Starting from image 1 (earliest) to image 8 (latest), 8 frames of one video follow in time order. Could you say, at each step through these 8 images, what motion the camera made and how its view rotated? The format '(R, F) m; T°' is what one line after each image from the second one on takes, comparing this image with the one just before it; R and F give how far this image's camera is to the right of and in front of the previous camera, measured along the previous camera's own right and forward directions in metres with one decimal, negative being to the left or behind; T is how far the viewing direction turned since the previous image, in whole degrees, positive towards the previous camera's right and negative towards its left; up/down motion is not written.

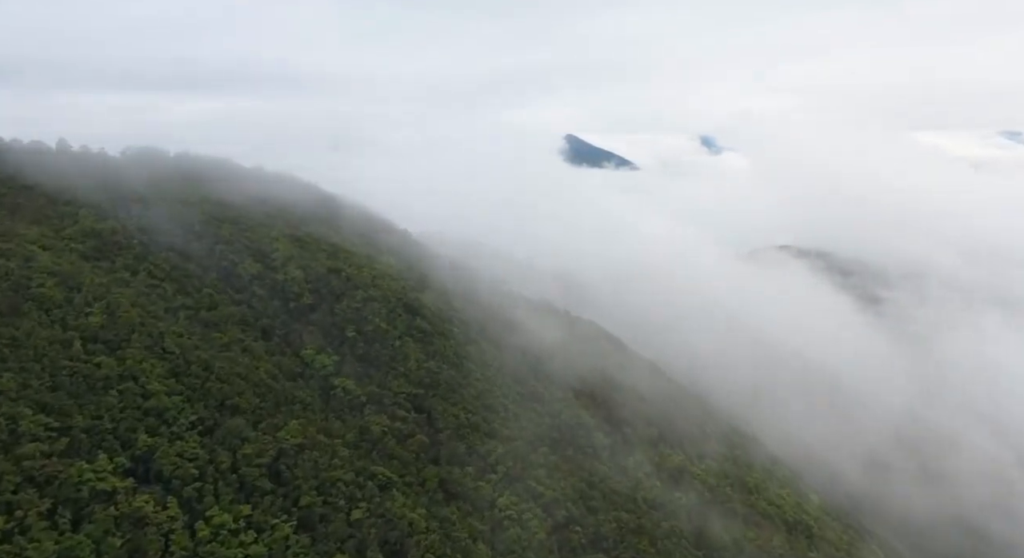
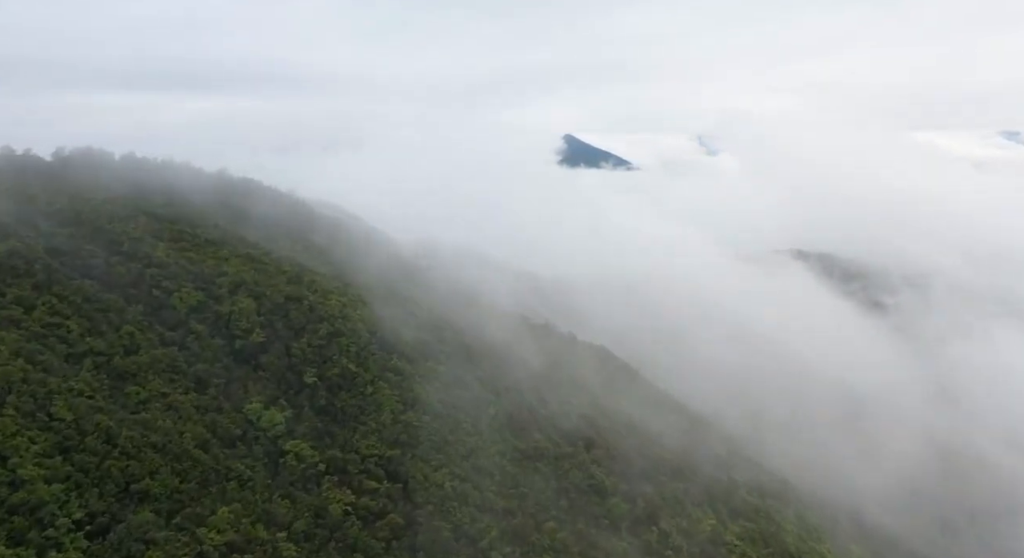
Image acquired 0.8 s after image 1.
(+0.1, +6.6) m; 0°
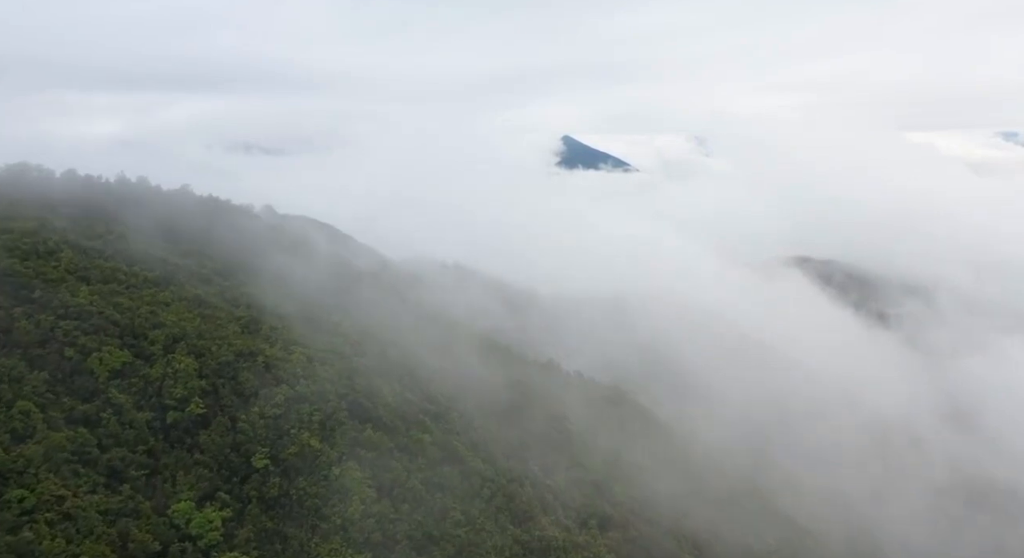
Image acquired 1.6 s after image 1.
(0.0, +5.7) m; 0°
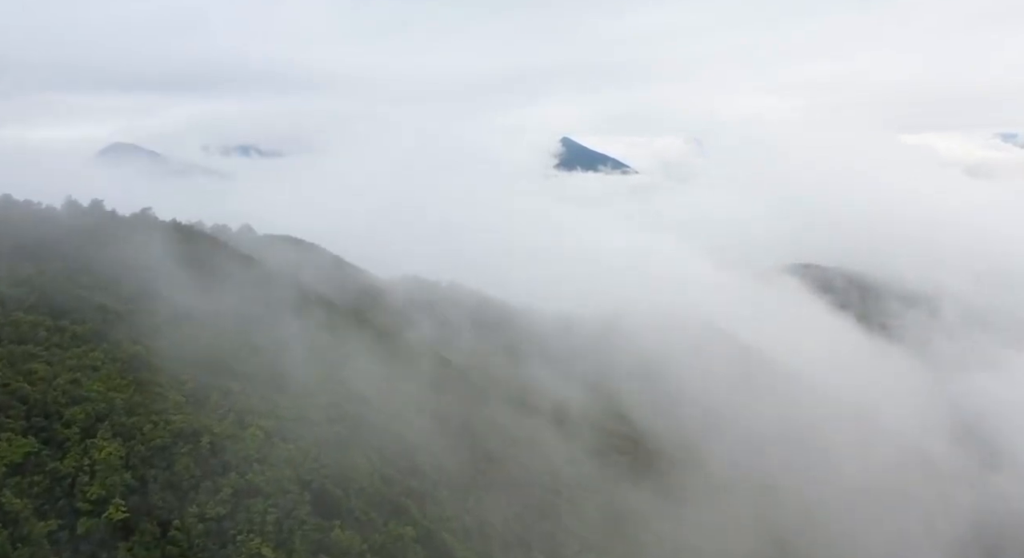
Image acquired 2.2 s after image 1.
(0.0, +4.8) m; 0°
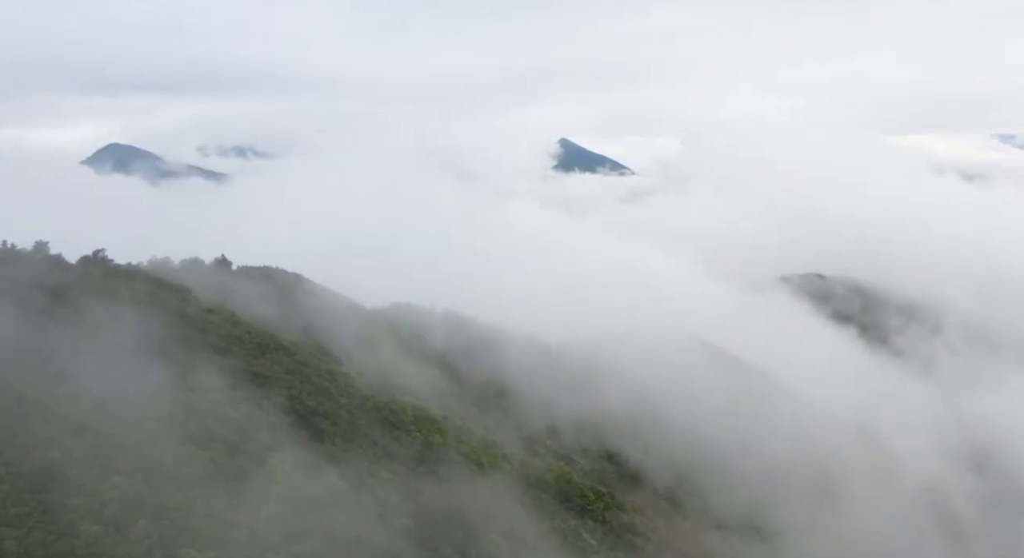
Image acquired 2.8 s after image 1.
(0.0, +4.5) m; 0°
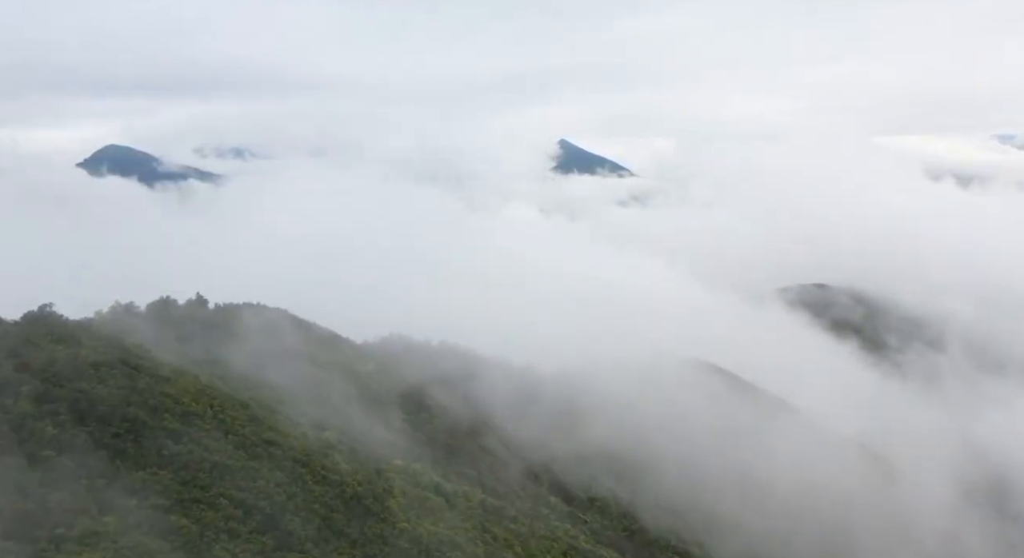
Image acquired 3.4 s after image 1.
(+0.6, +4.8) m; 0°
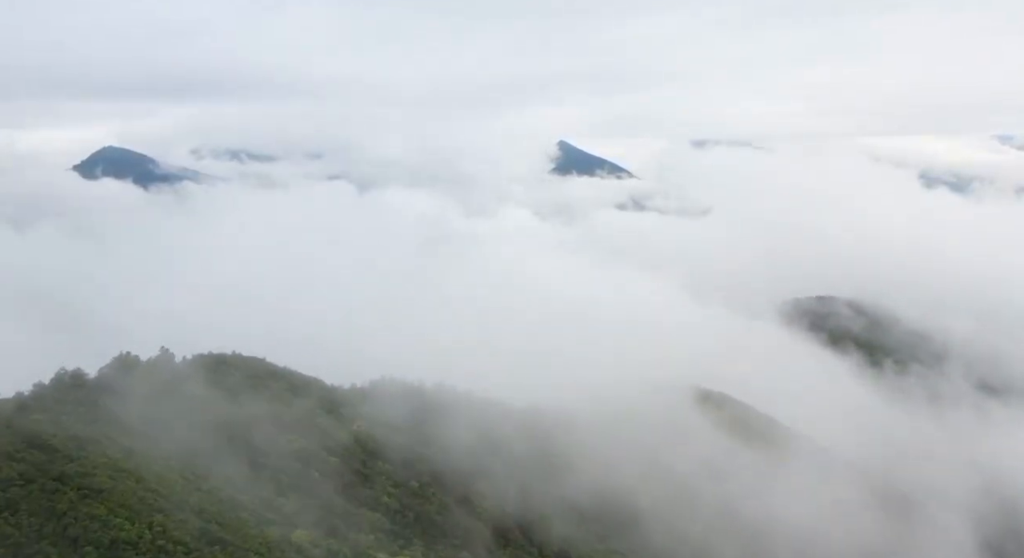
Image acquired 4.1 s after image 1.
(+1.0, +4.9) m; 0°
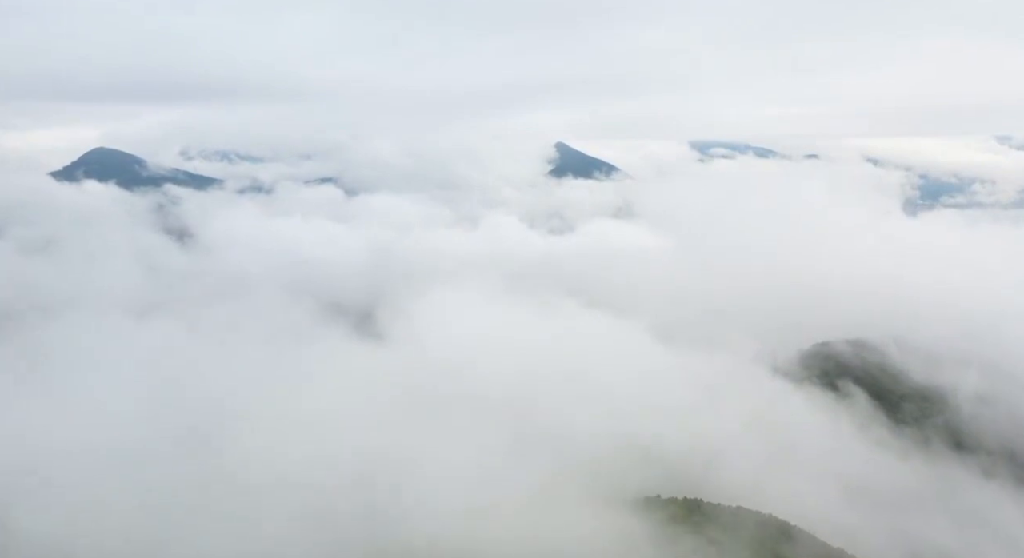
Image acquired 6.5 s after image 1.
(+5.0, +18.5) m; 0°
